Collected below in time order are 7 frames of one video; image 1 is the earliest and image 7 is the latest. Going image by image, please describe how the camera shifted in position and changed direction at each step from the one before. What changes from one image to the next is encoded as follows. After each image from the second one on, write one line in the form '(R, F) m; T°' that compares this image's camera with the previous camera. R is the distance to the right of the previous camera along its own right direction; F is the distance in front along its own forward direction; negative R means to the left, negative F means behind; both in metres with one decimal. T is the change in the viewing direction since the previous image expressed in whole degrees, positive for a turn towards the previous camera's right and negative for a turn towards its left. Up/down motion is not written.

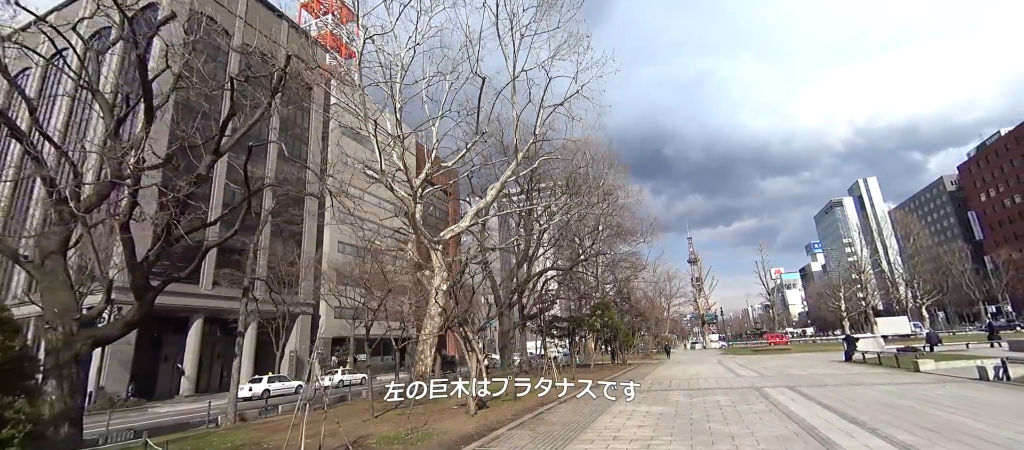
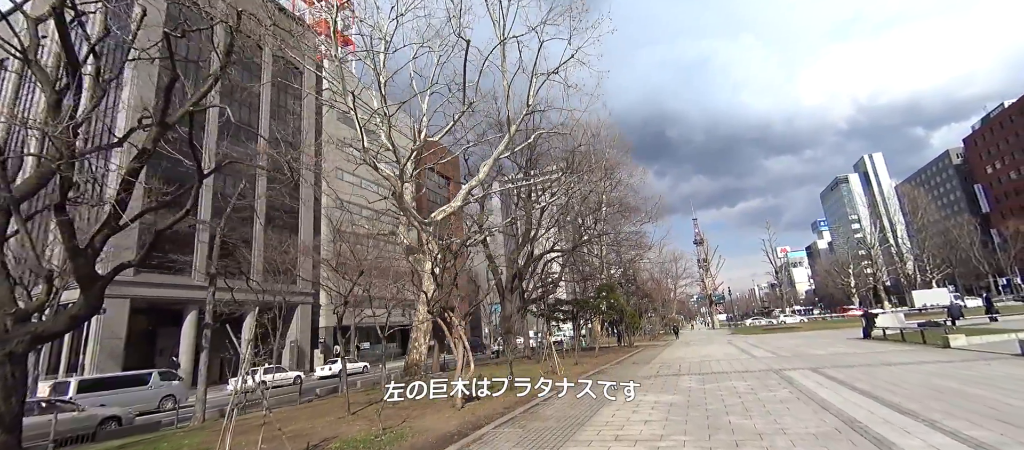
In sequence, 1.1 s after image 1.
(+0.3, +0.9) m; -1°
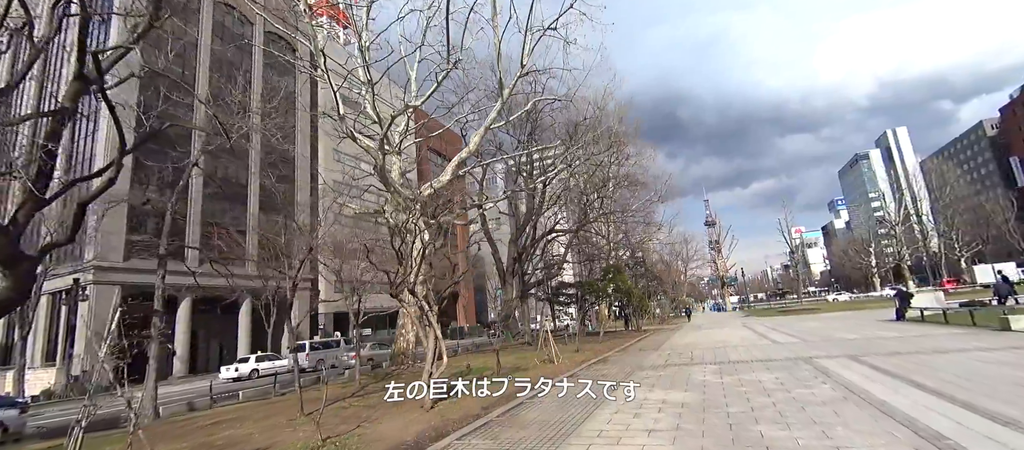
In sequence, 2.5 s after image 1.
(+0.4, +1.2) m; -1°
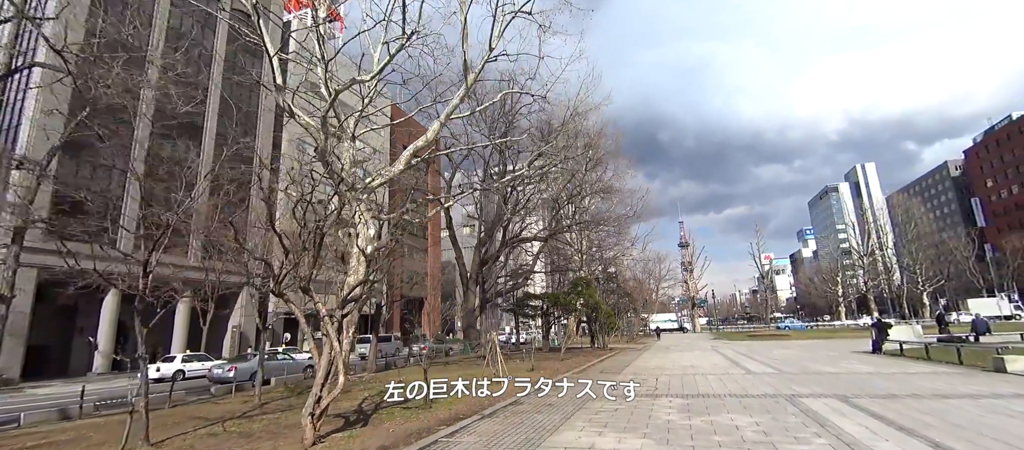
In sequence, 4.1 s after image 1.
(+0.5, +1.2) m; +3°
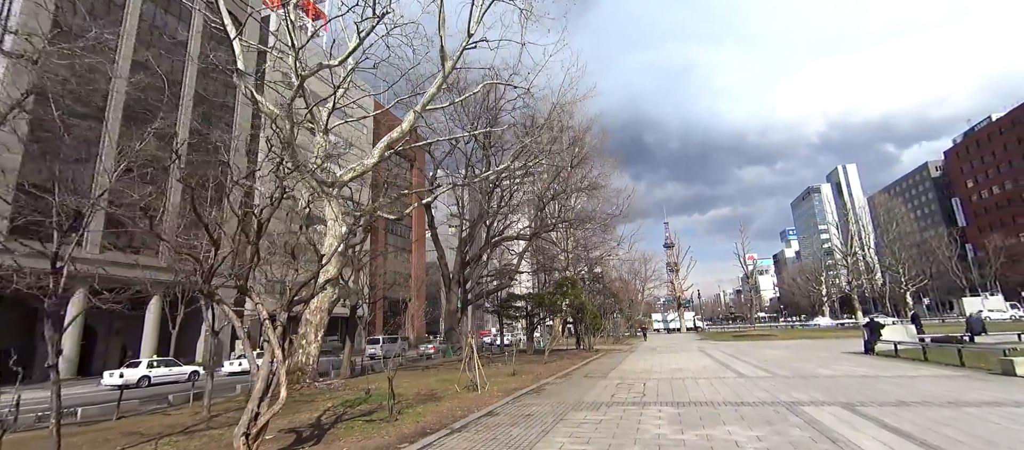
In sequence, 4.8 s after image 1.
(+0.2, +0.6) m; +2°
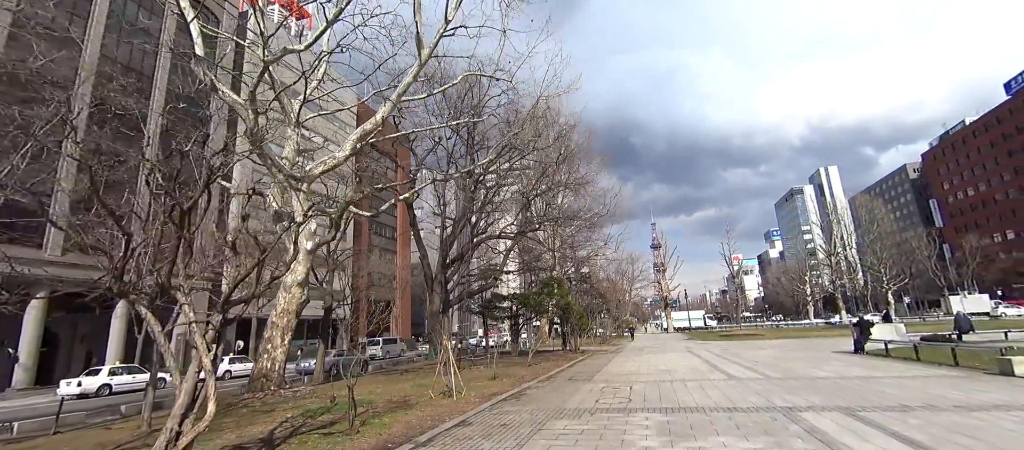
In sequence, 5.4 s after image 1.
(+0.2, +0.5) m; +2°
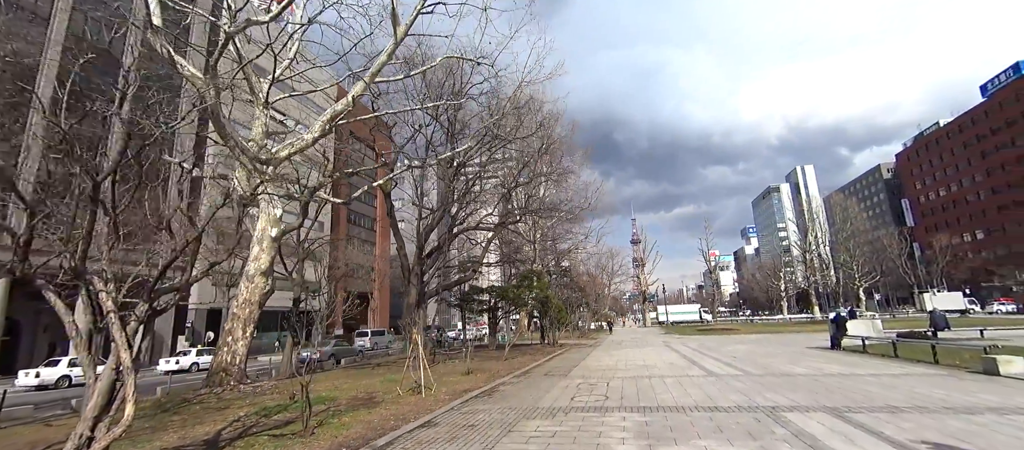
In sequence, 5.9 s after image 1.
(+0.1, +0.4) m; +2°
